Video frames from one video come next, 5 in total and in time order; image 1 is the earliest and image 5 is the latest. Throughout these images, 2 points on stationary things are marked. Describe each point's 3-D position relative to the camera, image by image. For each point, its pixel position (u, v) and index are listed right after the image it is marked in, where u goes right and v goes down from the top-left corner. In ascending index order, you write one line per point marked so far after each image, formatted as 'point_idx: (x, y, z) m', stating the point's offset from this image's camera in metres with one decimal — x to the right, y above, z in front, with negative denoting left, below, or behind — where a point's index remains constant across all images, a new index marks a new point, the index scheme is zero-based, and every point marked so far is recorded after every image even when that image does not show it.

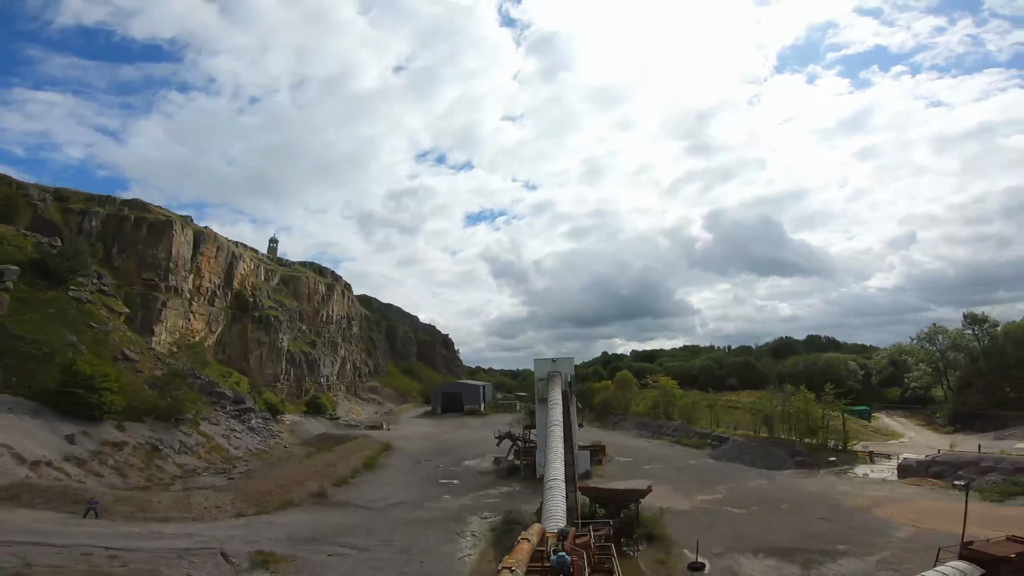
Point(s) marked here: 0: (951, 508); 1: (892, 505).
0: (+14.2, -7.3, +18.4) m
1: (+12.9, -7.5, +19.2) m
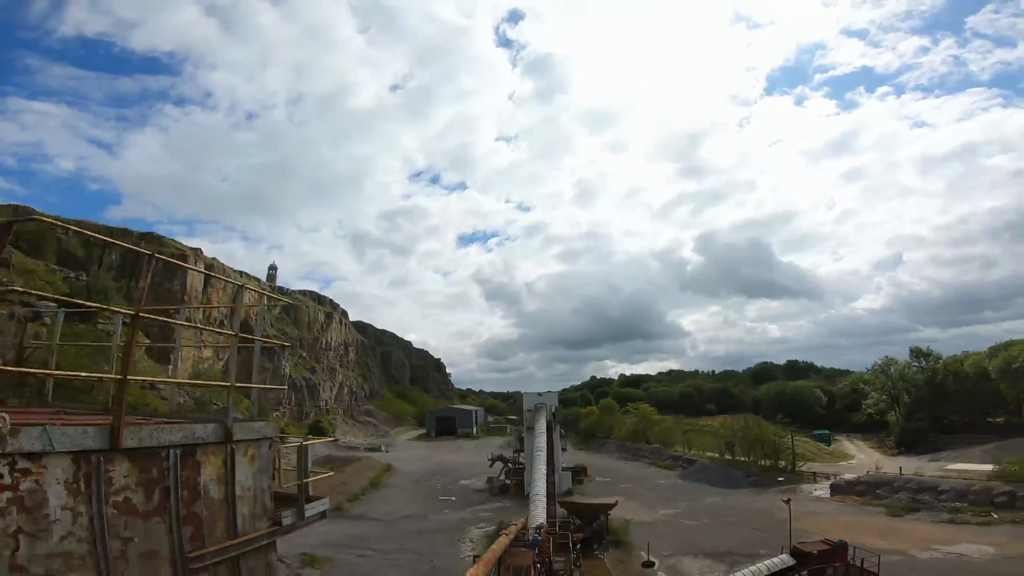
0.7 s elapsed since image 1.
0: (+13.8, -9.3, +22.6) m
1: (+12.5, -9.5, +23.5) m
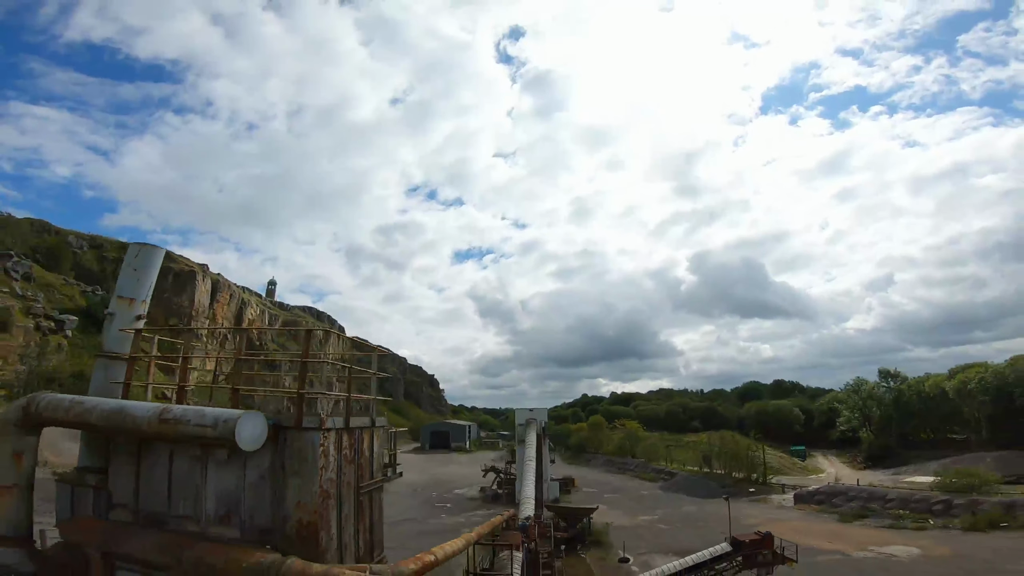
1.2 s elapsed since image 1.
0: (+13.4, -10.6, +25.4) m
1: (+12.1, -10.9, +26.2) m
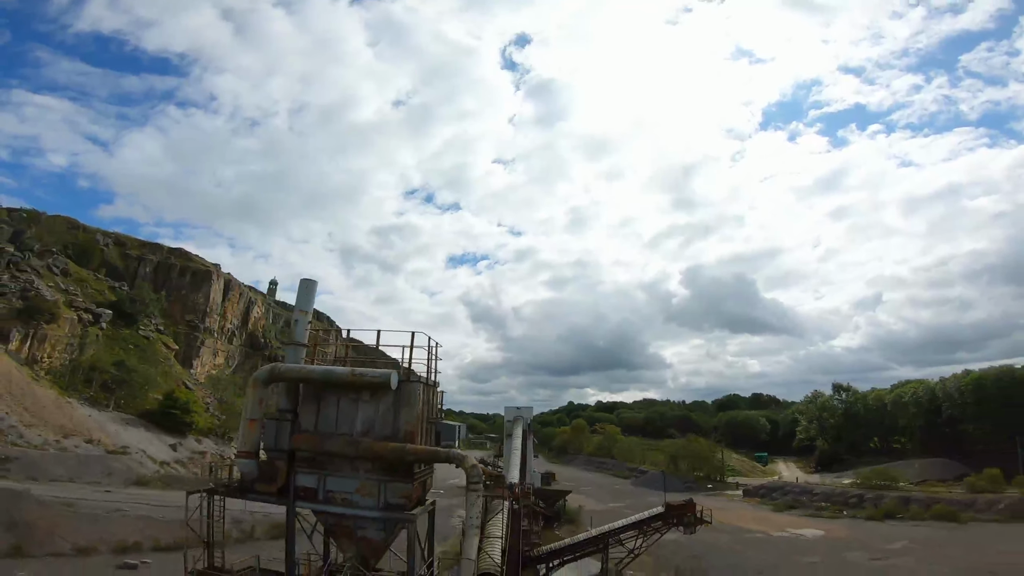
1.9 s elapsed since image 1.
0: (+12.7, -12.0, +30.4) m
1: (+11.4, -12.2, +31.2) m
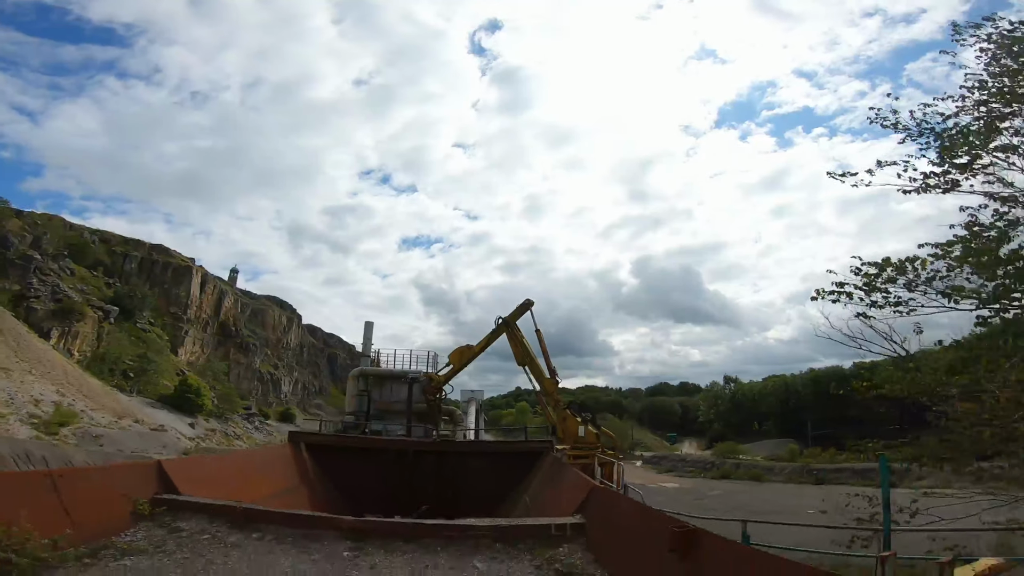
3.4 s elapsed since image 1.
0: (+9.5, -13.6, +42.1) m
1: (+8.1, -13.7, +42.8) m
